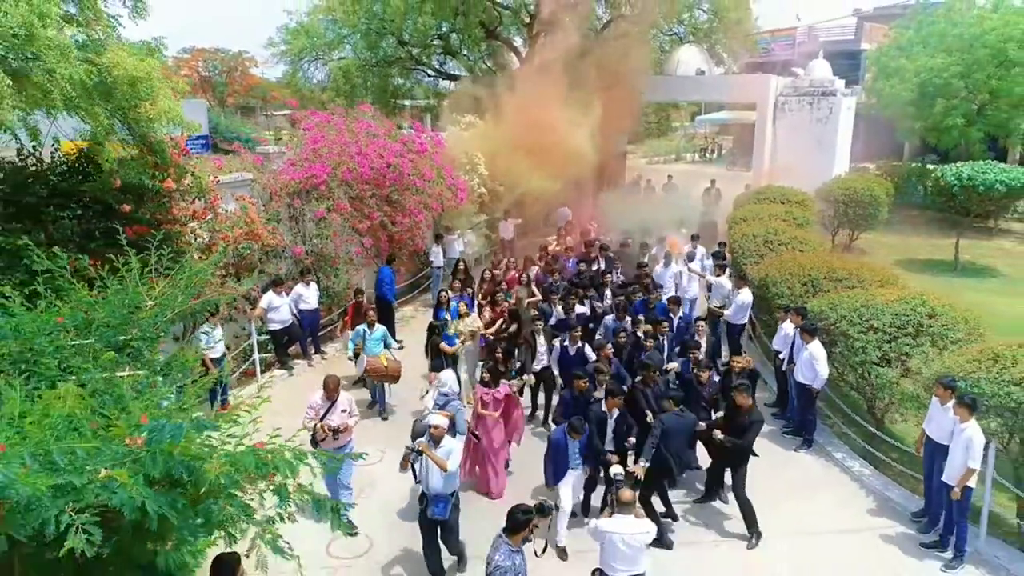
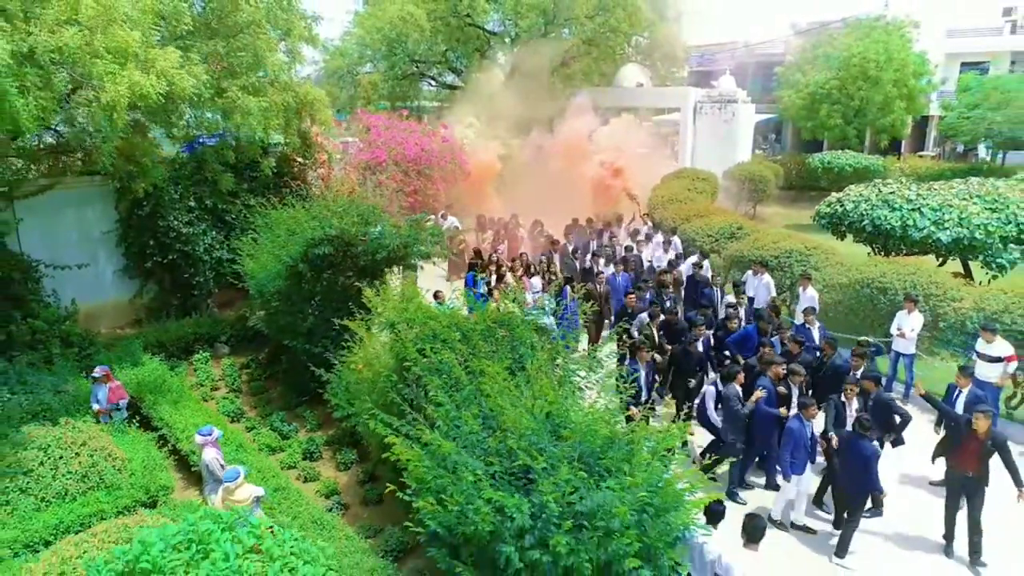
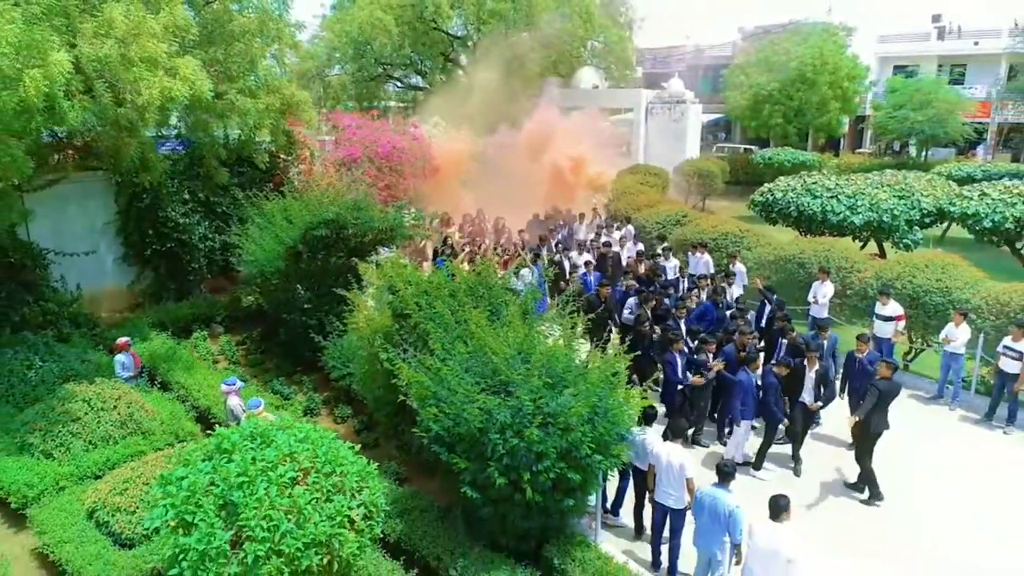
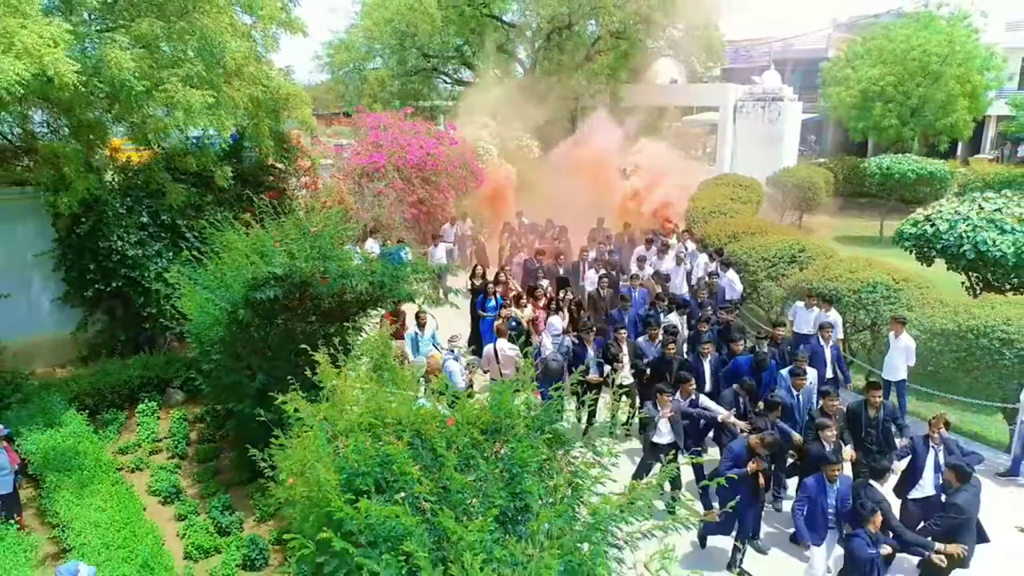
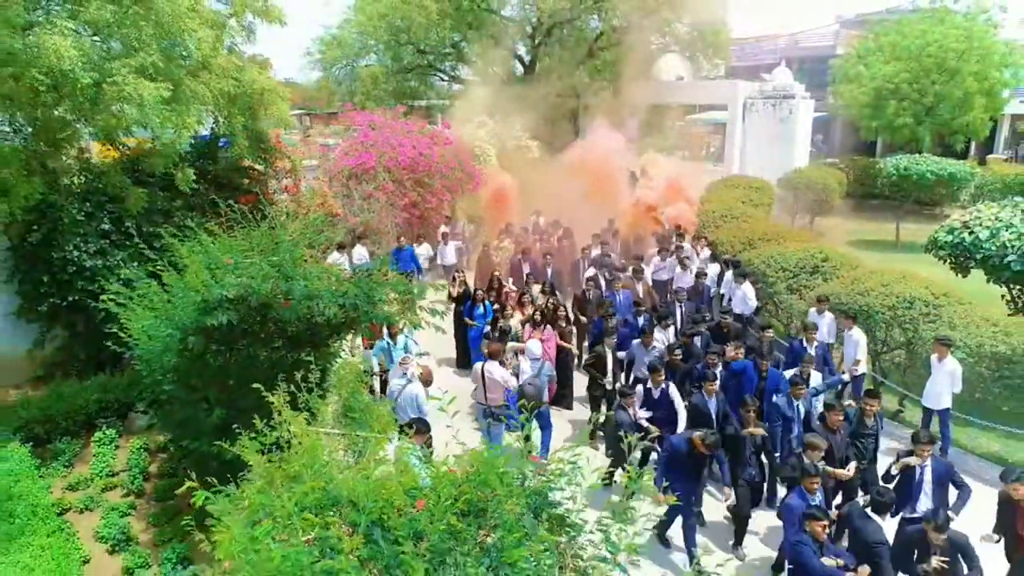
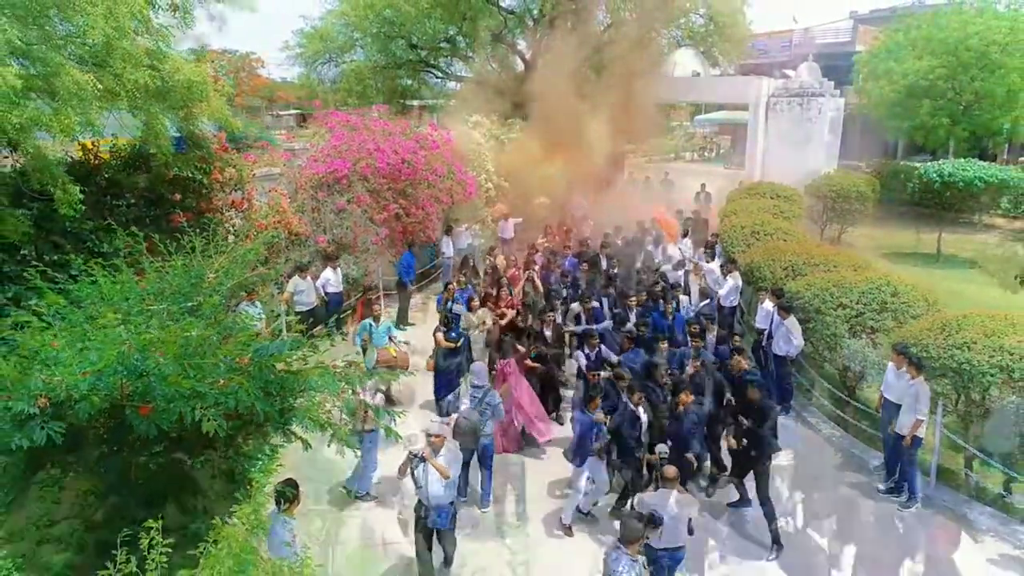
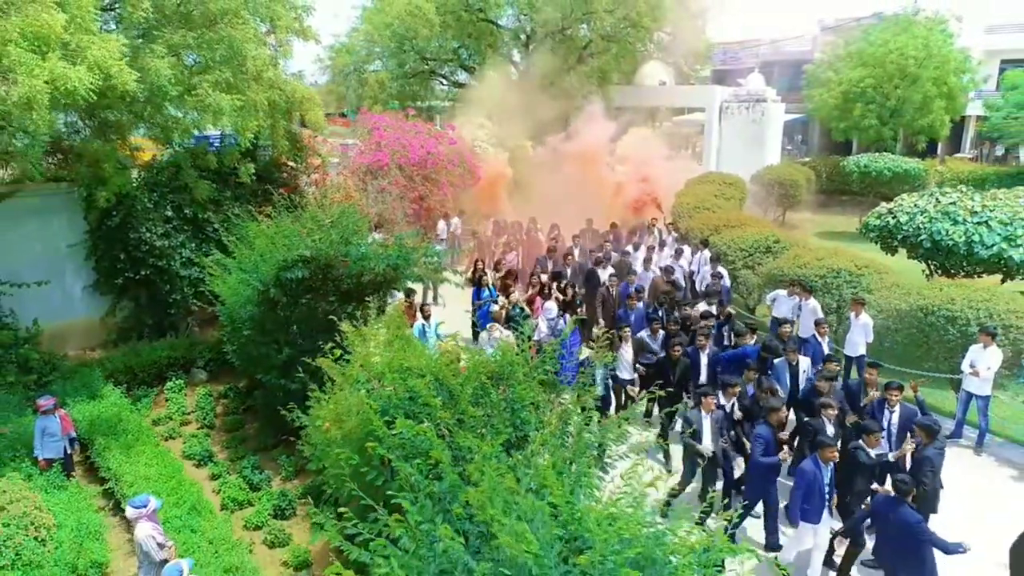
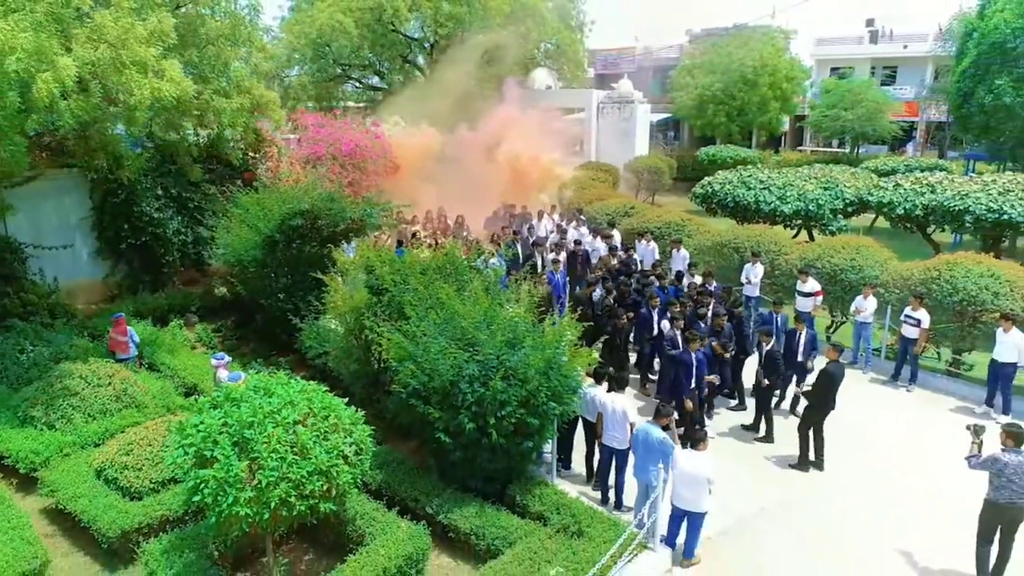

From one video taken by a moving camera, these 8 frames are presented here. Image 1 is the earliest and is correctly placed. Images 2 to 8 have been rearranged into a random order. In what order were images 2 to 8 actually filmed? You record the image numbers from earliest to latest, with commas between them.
6, 5, 4, 7, 2, 3, 8
